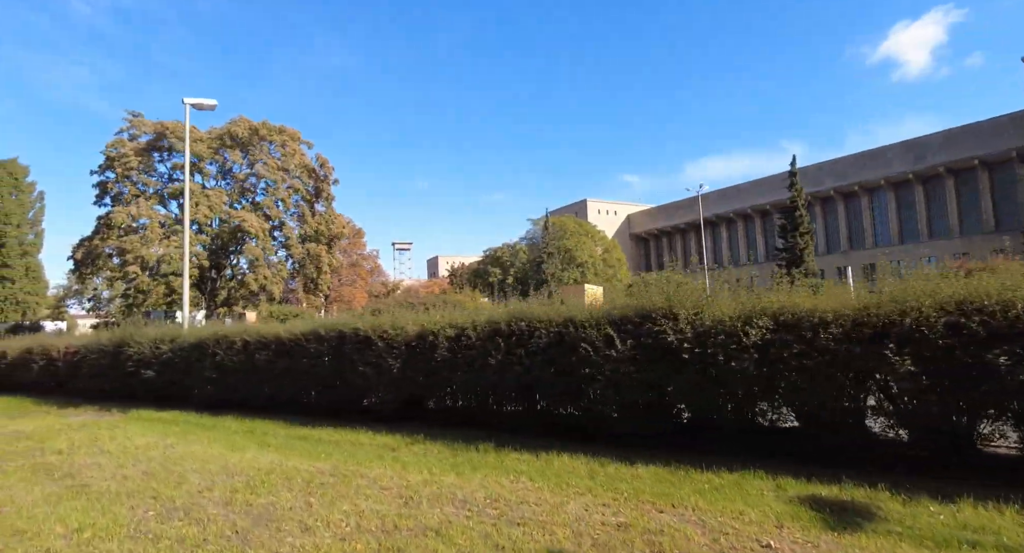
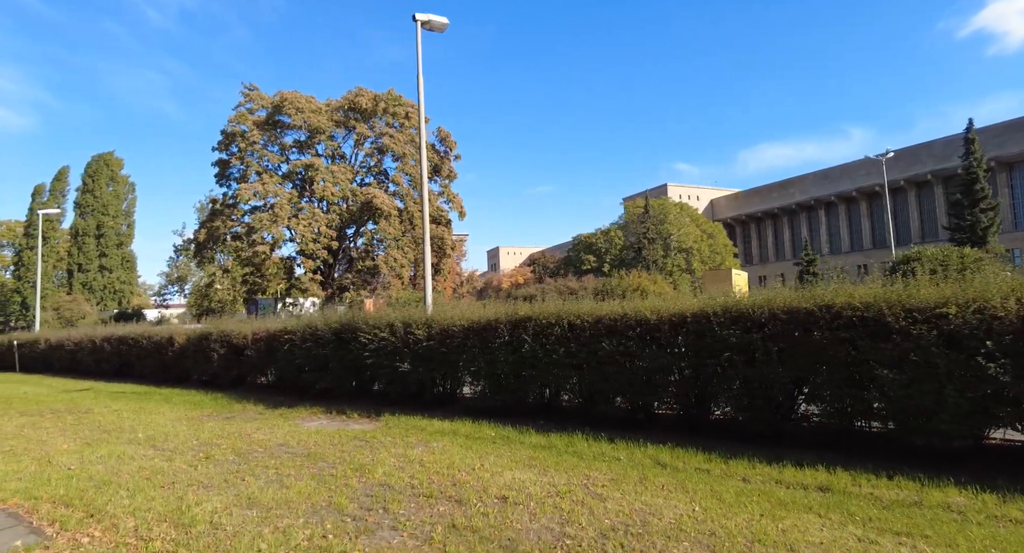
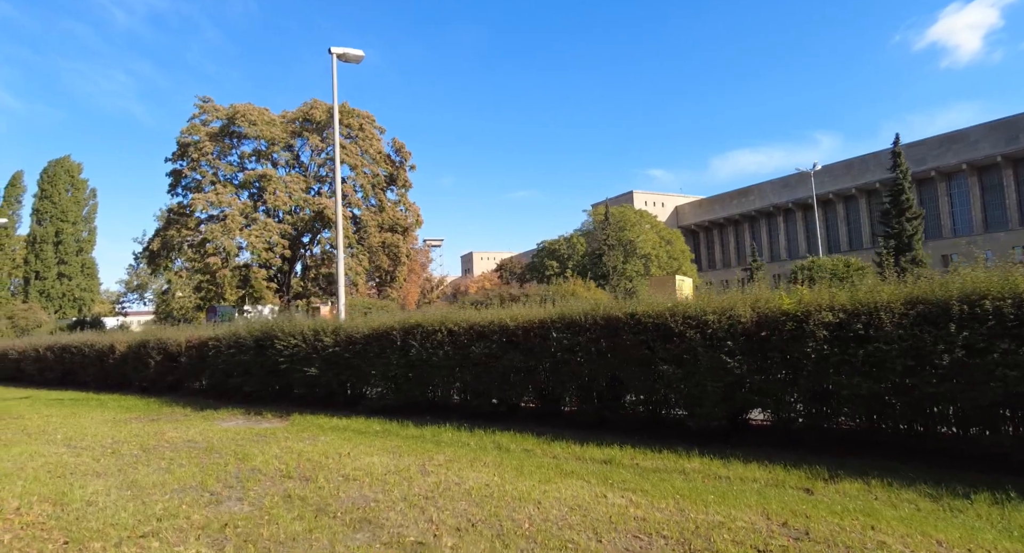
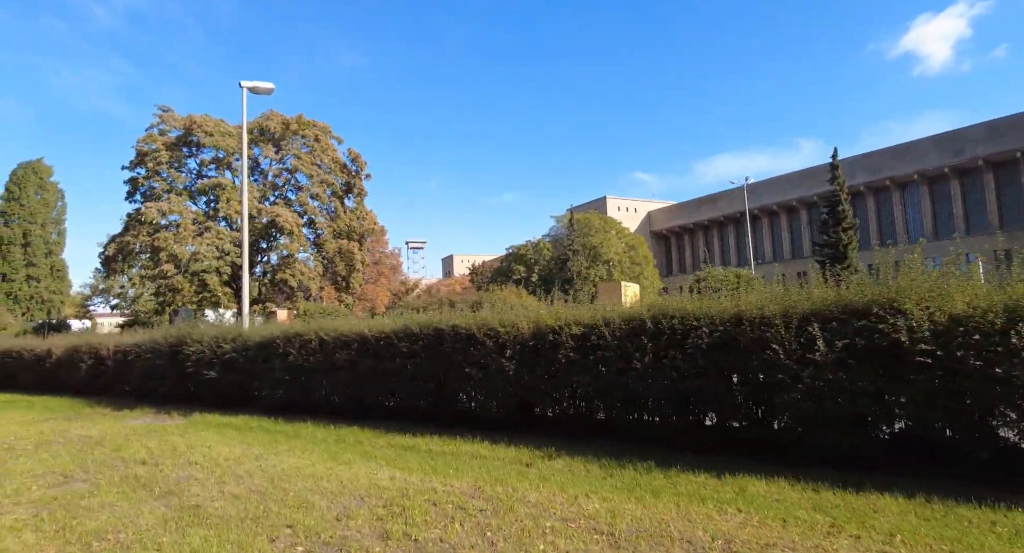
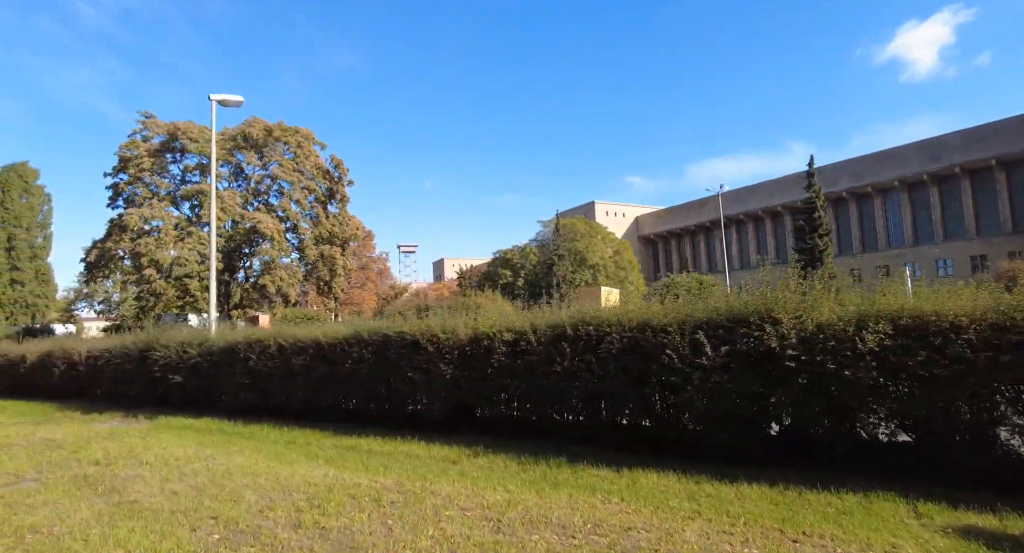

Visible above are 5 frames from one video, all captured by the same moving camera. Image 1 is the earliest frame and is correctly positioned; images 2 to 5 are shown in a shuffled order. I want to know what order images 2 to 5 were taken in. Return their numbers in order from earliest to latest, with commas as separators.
5, 4, 3, 2
